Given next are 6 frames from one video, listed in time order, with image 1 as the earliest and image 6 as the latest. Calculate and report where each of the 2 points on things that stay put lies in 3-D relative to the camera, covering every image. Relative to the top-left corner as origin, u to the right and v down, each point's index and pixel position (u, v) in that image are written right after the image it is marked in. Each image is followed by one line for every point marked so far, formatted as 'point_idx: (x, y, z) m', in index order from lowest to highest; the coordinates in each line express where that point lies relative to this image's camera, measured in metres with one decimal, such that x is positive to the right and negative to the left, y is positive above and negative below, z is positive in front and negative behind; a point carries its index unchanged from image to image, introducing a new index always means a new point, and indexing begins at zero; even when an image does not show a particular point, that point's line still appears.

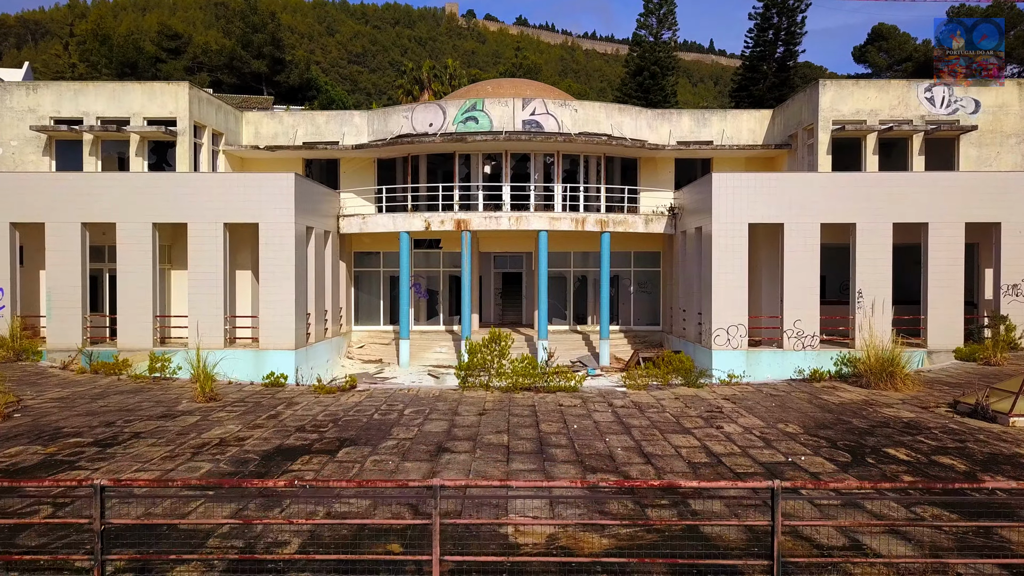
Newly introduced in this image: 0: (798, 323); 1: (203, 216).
0: (+4.7, -0.6, +16.6) m
1: (-5.1, +1.2, +16.7) m
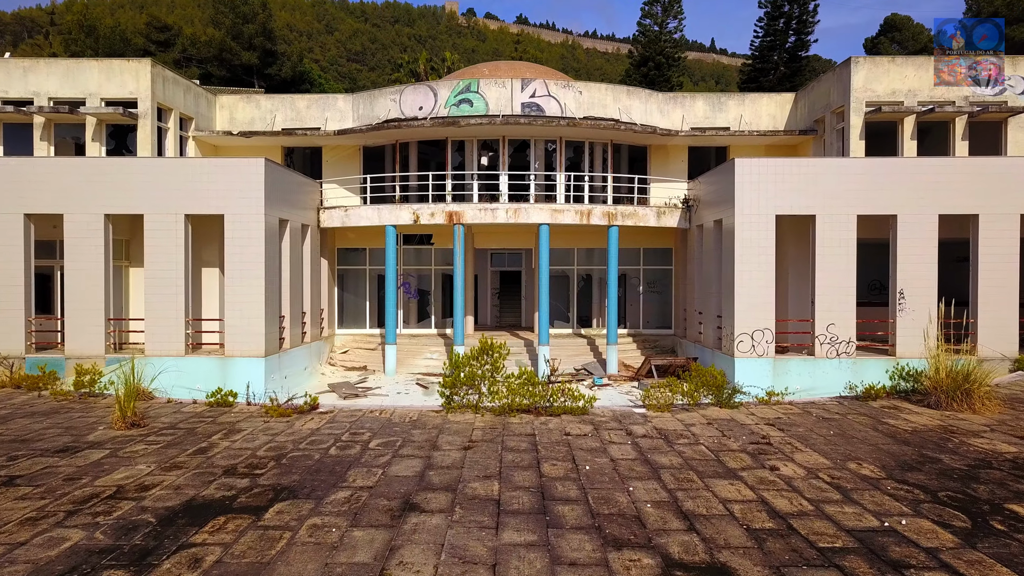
0: (+4.7, -0.6, +14.8) m
1: (-5.2, +1.2, +14.9) m
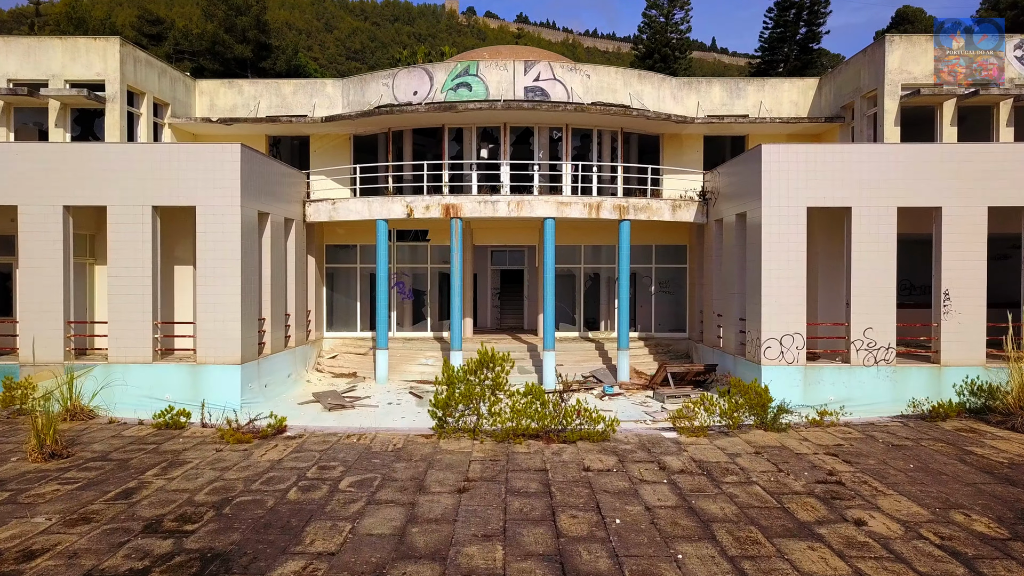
0: (+4.7, -0.6, +13.3) m
1: (-5.1, +1.2, +13.4) m
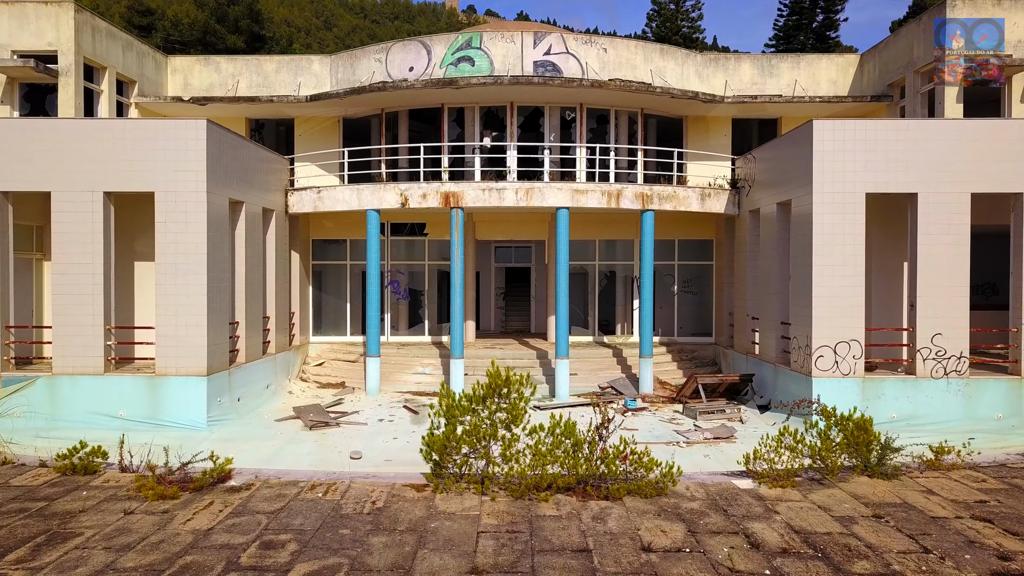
0: (+4.8, -0.6, +11.4) m
1: (-5.0, +1.2, +11.5) m
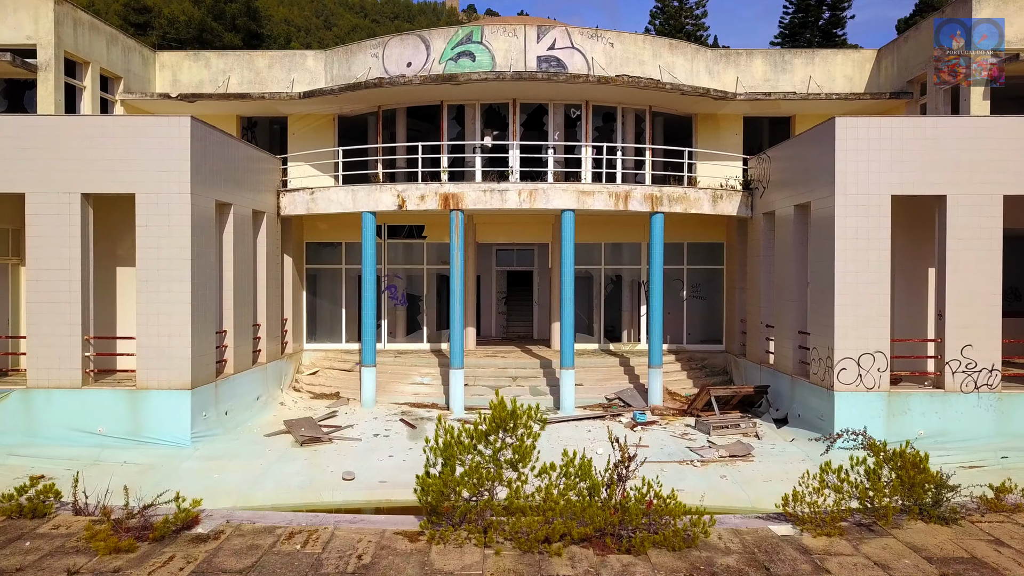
0: (+4.8, -0.7, +10.7) m
1: (-5.0, +1.1, +10.8) m
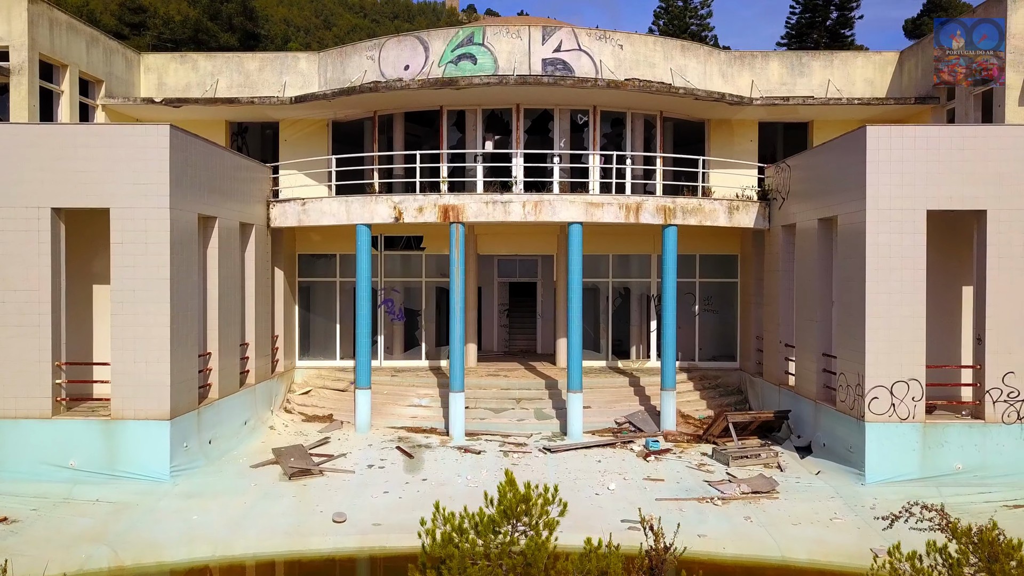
0: (+4.9, -0.9, +9.9) m
1: (-4.9, +0.9, +10.0) m
